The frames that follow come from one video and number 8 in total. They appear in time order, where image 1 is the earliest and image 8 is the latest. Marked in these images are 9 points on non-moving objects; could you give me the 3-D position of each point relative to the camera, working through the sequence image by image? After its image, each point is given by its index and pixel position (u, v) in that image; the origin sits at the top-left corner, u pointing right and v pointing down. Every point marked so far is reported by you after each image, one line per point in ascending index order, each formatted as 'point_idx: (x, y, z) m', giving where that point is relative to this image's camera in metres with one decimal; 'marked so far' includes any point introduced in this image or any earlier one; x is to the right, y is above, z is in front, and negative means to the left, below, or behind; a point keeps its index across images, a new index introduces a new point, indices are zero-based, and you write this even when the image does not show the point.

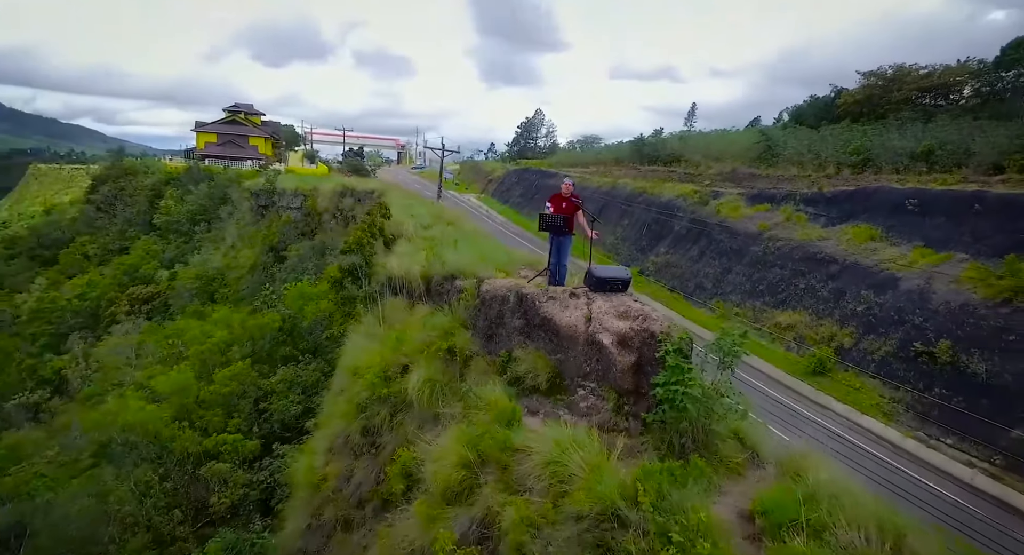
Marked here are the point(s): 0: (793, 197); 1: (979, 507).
0: (+7.4, +2.1, +16.0) m
1: (+6.1, -2.9, +7.7) m
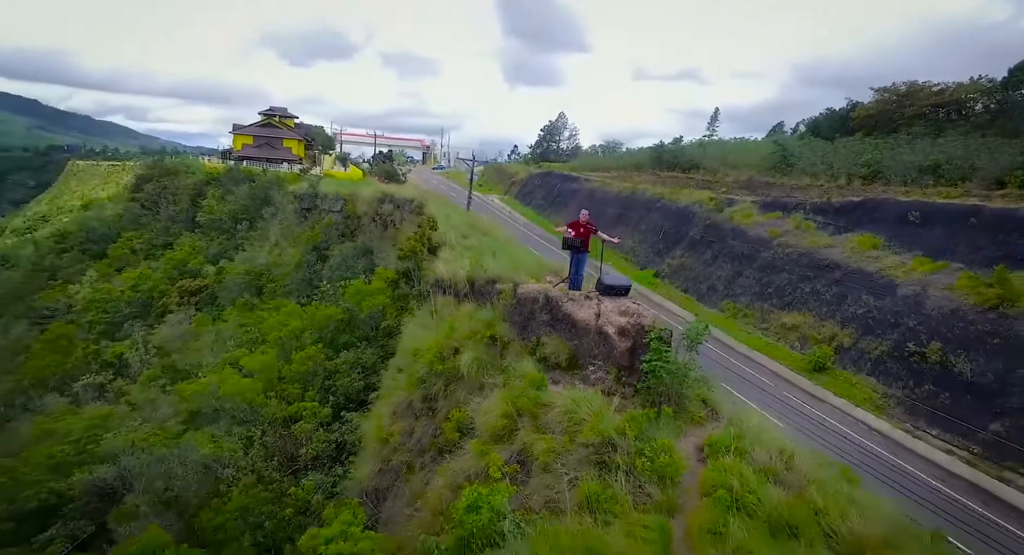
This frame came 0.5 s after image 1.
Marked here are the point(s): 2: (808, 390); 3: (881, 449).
0: (+8.1, +2.0, +16.8) m
1: (+6.4, -3.1, +8.5) m
2: (+5.7, -2.0, +11.6) m
3: (+6.0, -2.8, +9.3) m
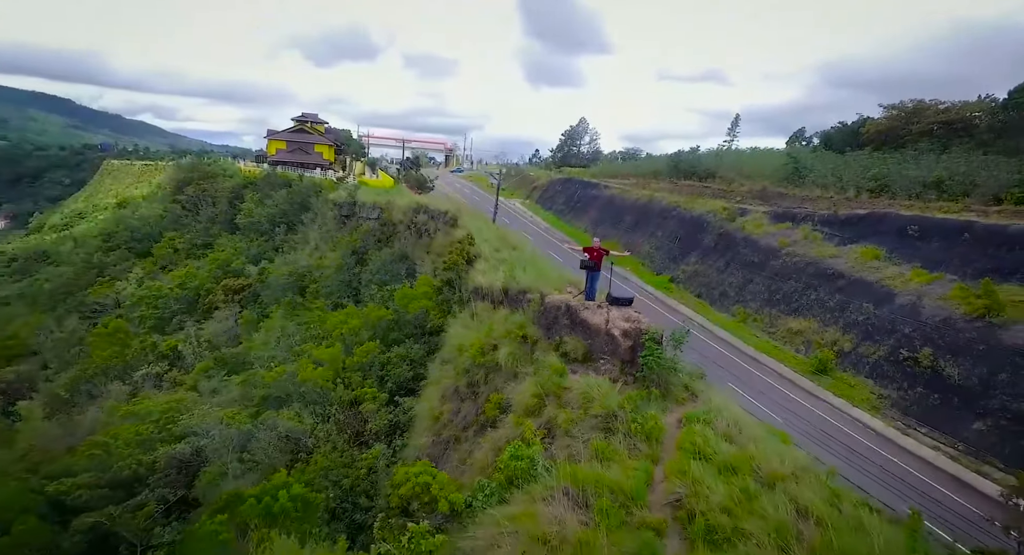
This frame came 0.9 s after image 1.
0: (+8.8, +1.8, +17.6) m
1: (+6.8, -3.3, +9.5) m
2: (+6.1, -2.2, +12.6) m
3: (+6.4, -3.0, +10.3) m
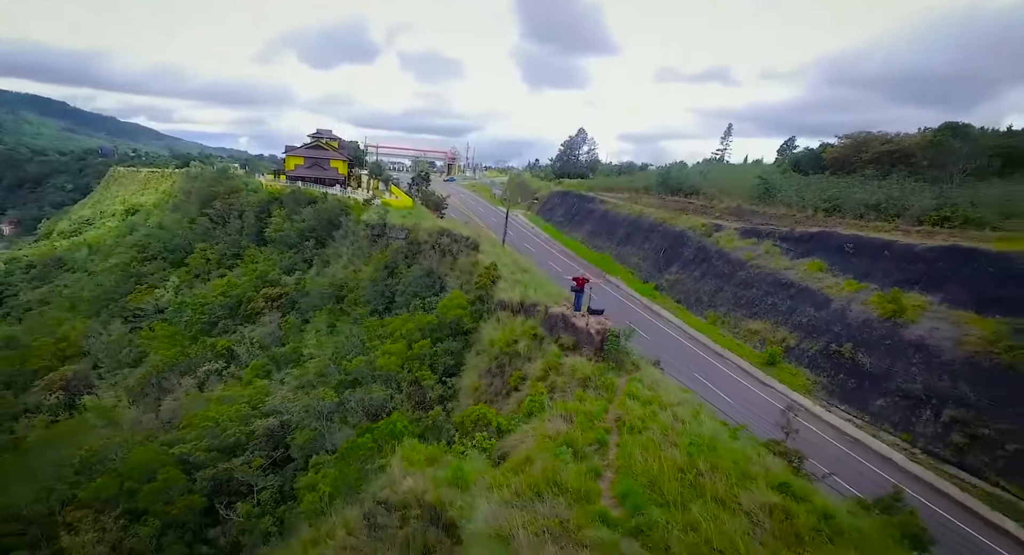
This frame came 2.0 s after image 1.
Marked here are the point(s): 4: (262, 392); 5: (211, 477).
0: (+8.9, +1.5, +20.7) m
1: (+7.0, -3.5, +12.5) m
2: (+6.3, -2.5, +15.6) m
3: (+6.6, -3.2, +13.3) m
4: (-6.3, -2.8, +15.3) m
5: (-6.0, -4.0, +12.2) m
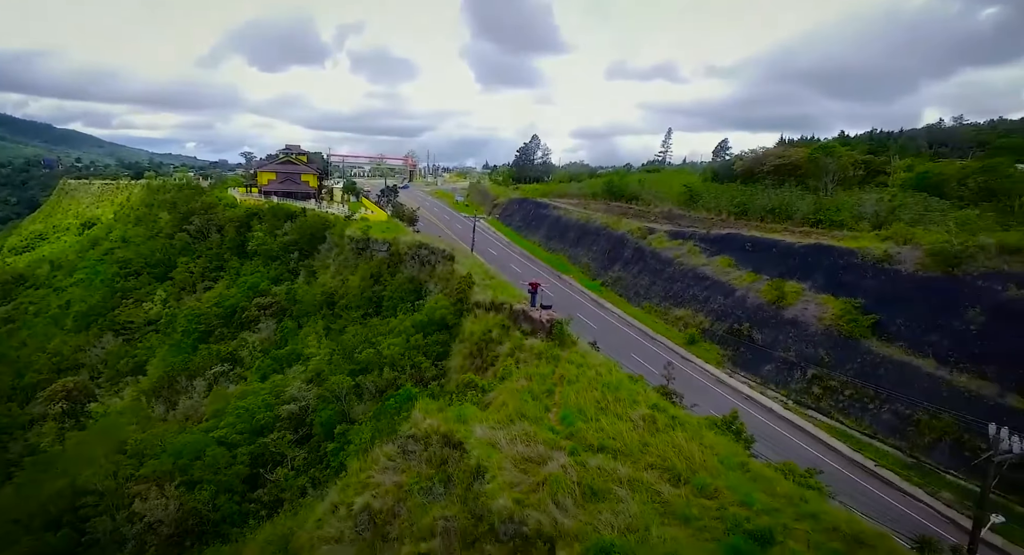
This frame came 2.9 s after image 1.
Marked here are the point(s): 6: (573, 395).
0: (+7.5, +1.7, +24.9) m
1: (+6.3, -3.4, +16.6) m
2: (+5.4, -2.4, +19.6) m
3: (+5.9, -3.1, +17.3) m
4: (-7.1, -3.2, +18.5) m
5: (-6.6, -4.4, +15.4) m
6: (+1.0, -1.8, +9.5) m
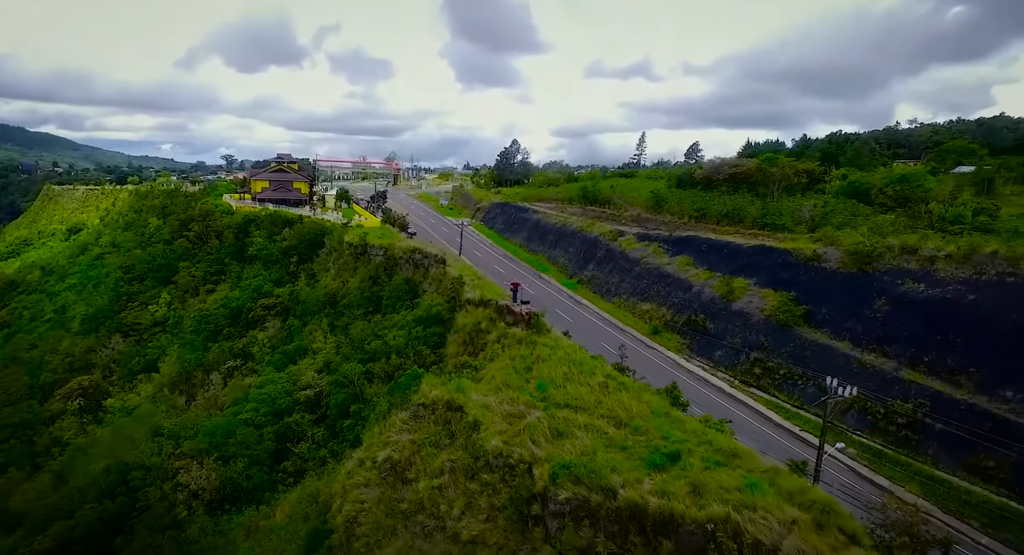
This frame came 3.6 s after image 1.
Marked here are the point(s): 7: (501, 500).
0: (+6.8, +1.8, +27.8) m
1: (+5.9, -3.3, +19.5) m
2: (+4.9, -2.3, +22.6) m
3: (+5.4, -3.1, +20.3) m
4: (-7.6, -3.3, +21.0) m
5: (-7.0, -4.5, +18.0) m
6: (+0.7, -1.8, +12.3) m
7: (-0.2, -3.5, +9.6) m
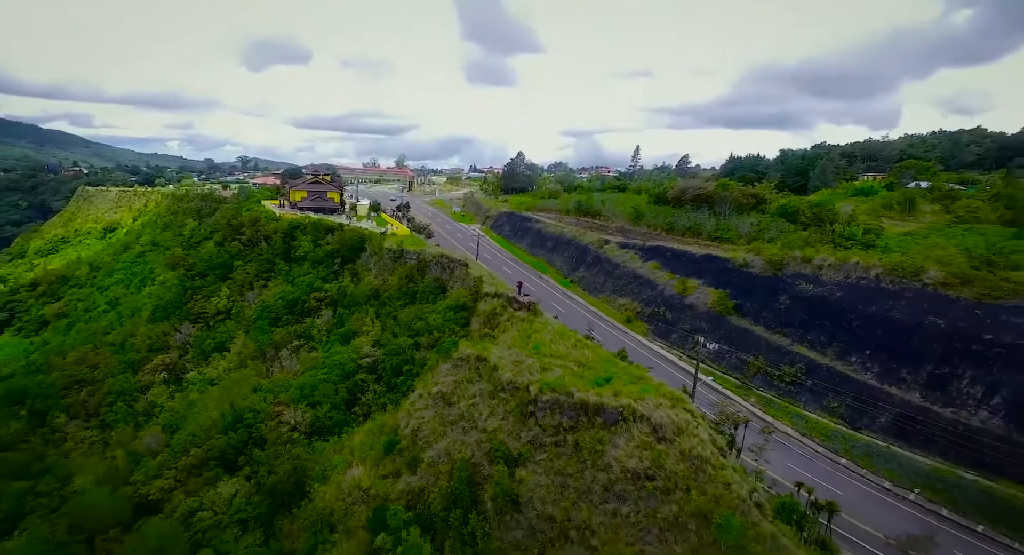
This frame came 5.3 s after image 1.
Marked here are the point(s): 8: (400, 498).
0: (+7.1, +1.8, +34.8) m
1: (+6.1, -3.4, +26.5) m
2: (+5.1, -2.3, +29.5) m
3: (+5.6, -3.1, +27.2) m
4: (-7.4, -3.3, +28.1) m
5: (-6.8, -4.5, +25.0) m
6: (+0.9, -1.8, +19.3) m
7: (0.0, -3.5, +16.6) m
8: (-3.3, -6.4, +17.6) m
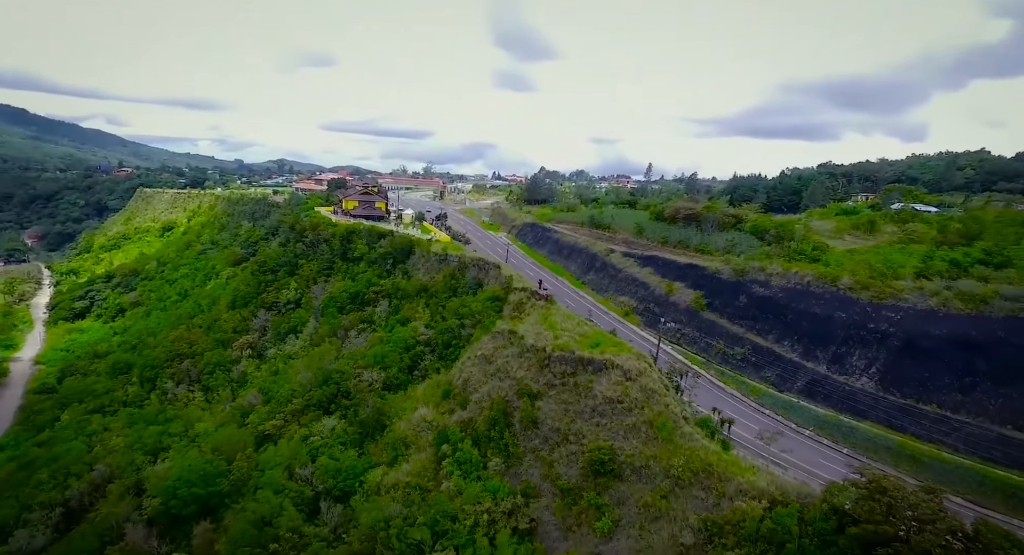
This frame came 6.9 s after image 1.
0: (+8.7, +1.6, +42.6) m
1: (+7.3, -3.5, +34.3) m
2: (+6.5, -2.5, +37.4) m
3: (+6.9, -3.2, +35.1) m
4: (-6.1, -3.1, +36.4) m
5: (-5.7, -4.3, +33.3) m
6: (+1.9, -1.8, +27.3) m
7: (+0.9, -3.4, +24.6) m
8: (-2.4, -6.3, +25.7) m
